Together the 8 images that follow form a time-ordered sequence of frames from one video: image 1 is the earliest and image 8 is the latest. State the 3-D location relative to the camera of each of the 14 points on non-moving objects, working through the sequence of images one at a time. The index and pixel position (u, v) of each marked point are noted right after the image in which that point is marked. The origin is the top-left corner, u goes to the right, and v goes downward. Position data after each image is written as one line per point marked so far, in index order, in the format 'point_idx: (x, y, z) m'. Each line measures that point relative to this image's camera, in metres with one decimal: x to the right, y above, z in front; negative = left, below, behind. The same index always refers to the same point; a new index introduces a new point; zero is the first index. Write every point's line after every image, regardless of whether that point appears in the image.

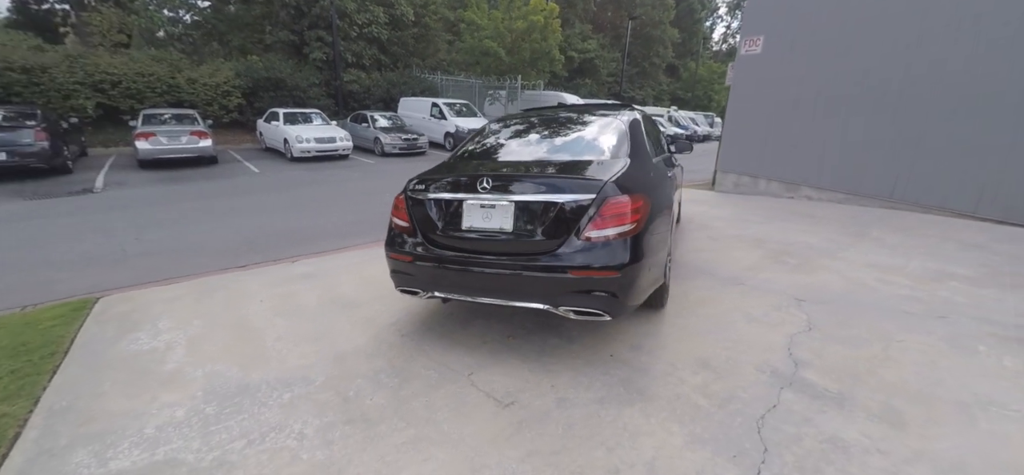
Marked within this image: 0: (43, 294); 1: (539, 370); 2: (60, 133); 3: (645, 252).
0: (-4.2, -0.5, +4.0) m
1: (+0.2, -0.8, +2.7) m
2: (-8.4, +2.0, +8.5) m
3: (+0.8, -0.1, +2.7) m
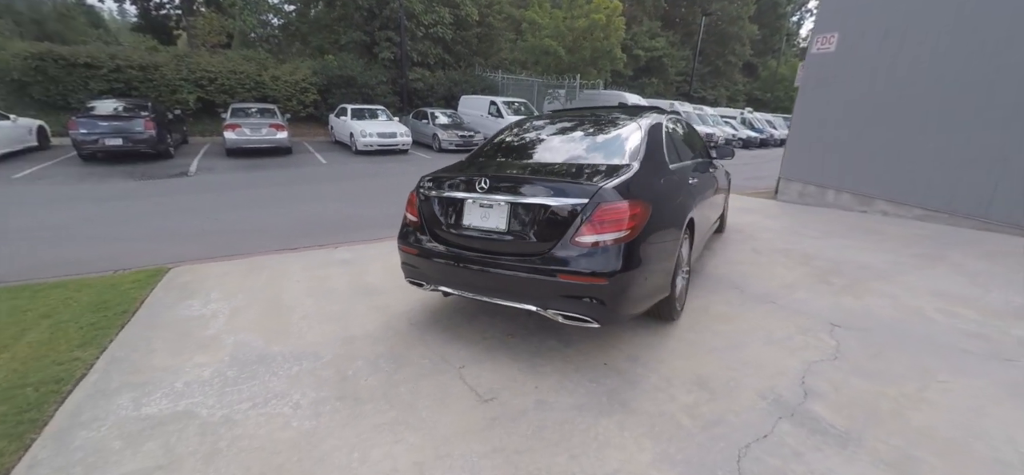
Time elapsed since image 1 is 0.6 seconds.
0: (-4.0, -0.2, +4.7) m
1: (+0.1, -0.8, +2.7) m
2: (-7.4, +2.4, +9.7) m
3: (+0.7, -0.1, +2.6) m
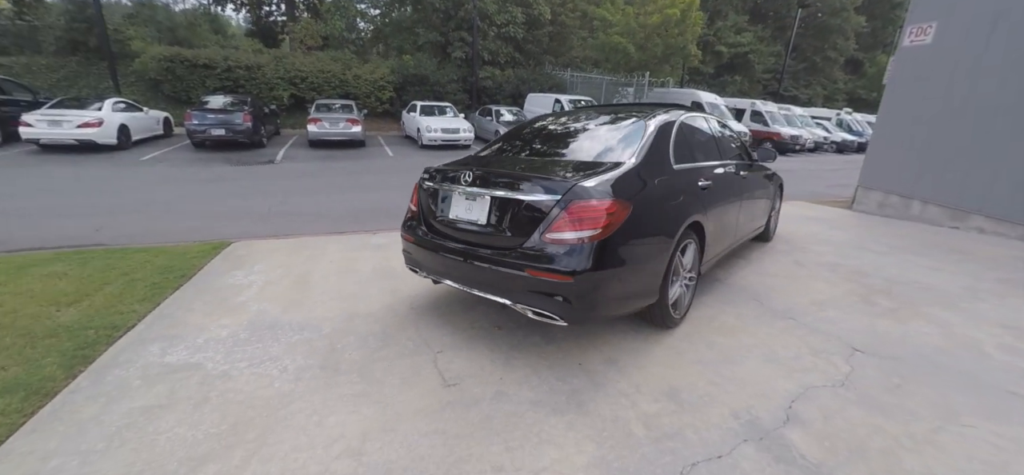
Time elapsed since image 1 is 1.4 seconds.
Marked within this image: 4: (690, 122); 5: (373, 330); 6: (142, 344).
0: (-3.7, 0.0, +5.4) m
1: (-0.1, -0.8, +2.8) m
2: (-6.0, +2.9, +10.9) m
3: (+0.6, -0.1, +2.6) m
4: (+1.4, +1.0, +3.8) m
5: (-1.0, -0.6, +3.2) m
6: (-2.4, -0.7, +2.9) m
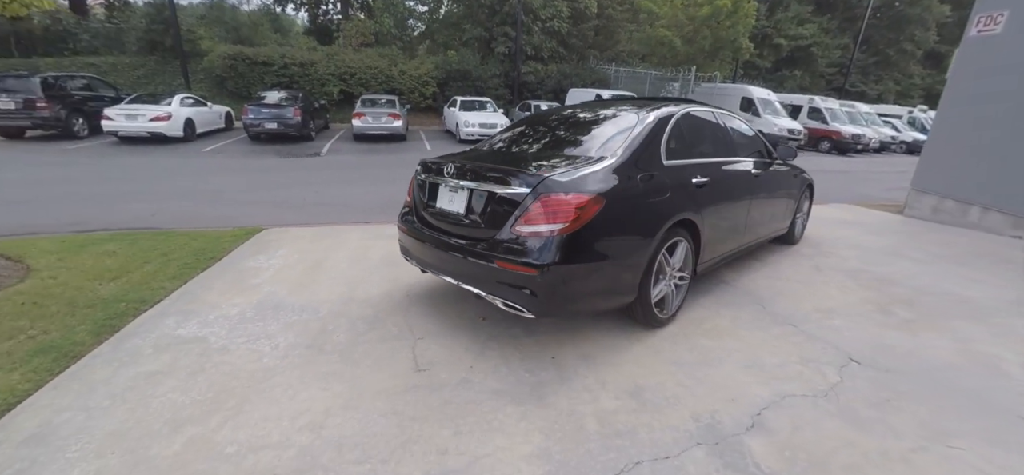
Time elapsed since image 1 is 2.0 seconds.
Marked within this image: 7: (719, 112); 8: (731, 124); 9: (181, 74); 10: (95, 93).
0: (-3.5, +0.2, +5.9) m
1: (-0.2, -0.7, +2.9) m
2: (-5.1, +3.2, +11.6) m
3: (+0.4, -0.1, +2.6) m
4: (+1.4, +1.0, +3.7) m
5: (-1.1, -0.6, +3.3) m
6: (-2.5, -0.5, +3.3) m
7: (+1.8, +1.1, +4.0) m
8: (+1.9, +1.0, +4.1) m
9: (-12.8, +6.2, +17.3) m
10: (-9.9, +3.4, +10.8) m
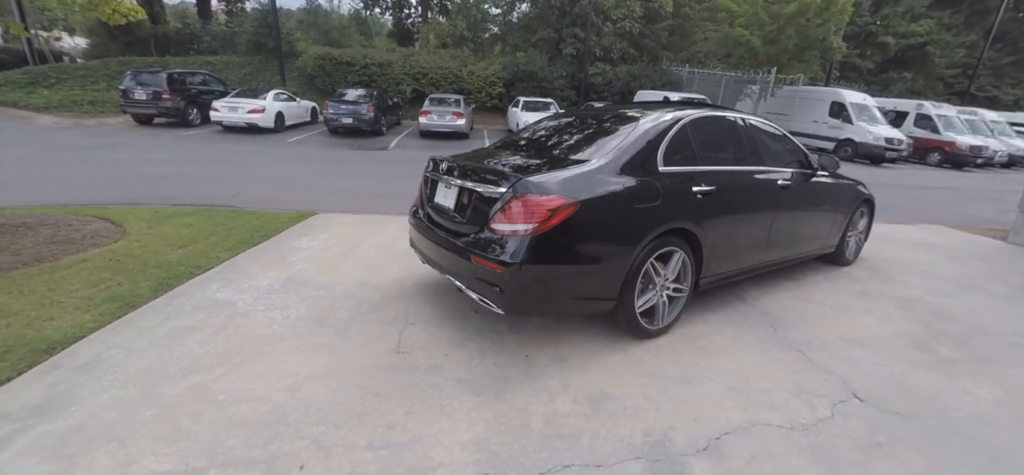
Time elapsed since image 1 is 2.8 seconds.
0: (-3.0, +0.5, +6.5) m
1: (-0.4, -0.7, +3.0) m
2: (-3.4, +3.5, +12.4) m
3: (+0.3, -0.1, +2.6) m
4: (+1.5, +0.9, +3.5) m
5: (-1.1, -0.5, +3.6) m
6: (-2.5, -0.4, +3.8) m
7: (+1.9, +1.0, +3.8) m
8: (+2.1, +0.9, +3.9) m
9: (-9.8, +7.0, +19.3) m
10: (-8.3, +4.1, +12.4) m
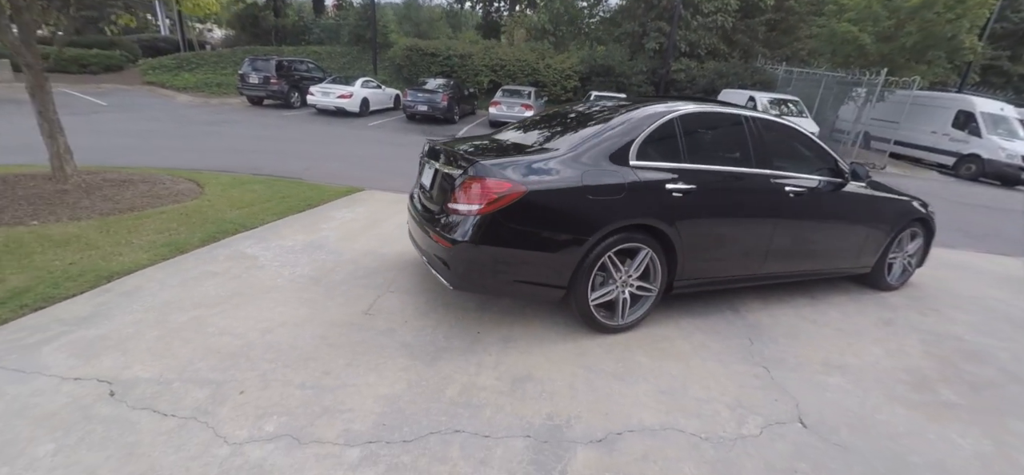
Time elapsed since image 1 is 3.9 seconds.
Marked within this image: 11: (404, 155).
0: (-2.4, +0.9, +7.2) m
1: (-0.6, -0.5, +3.3) m
2: (-1.4, +4.0, +13.0) m
3: (-0.1, 0.0, +2.7) m
4: (+1.5, +0.9, +3.4) m
5: (-1.2, -0.2, +4.0) m
6: (-2.6, 0.0, +4.4) m
7: (+1.9, +0.9, +3.6) m
8: (+2.1, +0.8, +3.6) m
9: (-6.0, +8.0, +20.9) m
10: (-6.1, +5.0, +13.9) m
11: (-2.1, +1.7, +9.4) m
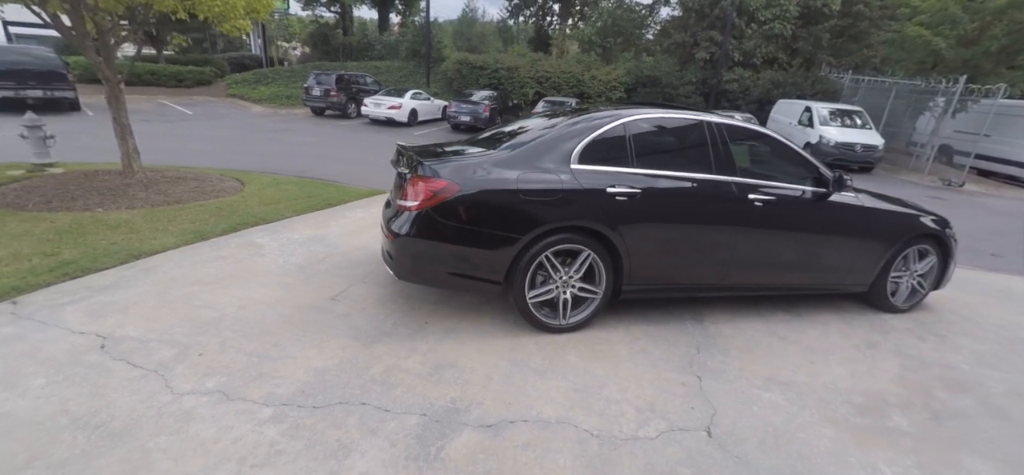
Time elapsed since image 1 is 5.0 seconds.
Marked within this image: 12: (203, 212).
0: (-2.1, +0.9, +7.7) m
1: (-1.0, -0.5, +3.5) m
2: (-0.2, +3.8, +13.3) m
3: (-0.5, 0.0, +2.9) m
4: (+1.2, +0.8, +3.4) m
5: (-1.5, -0.2, +4.3) m
6: (-2.7, +0.1, +5.0) m
7: (+1.6, +0.9, +3.5) m
8: (+1.8, +0.8, +3.5) m
9: (-3.4, +7.8, +21.9) m
10: (-4.6, +4.9, +15.0) m
11: (-1.5, +1.6, +9.8) m
12: (-3.5, +0.3, +5.2) m
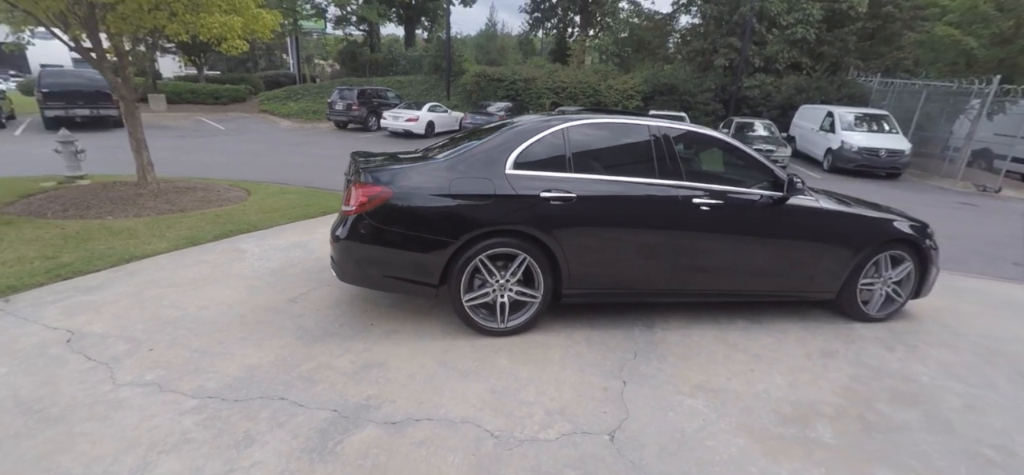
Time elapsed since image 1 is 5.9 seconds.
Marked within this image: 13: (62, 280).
0: (-2.2, +0.7, +7.9) m
1: (-1.4, -0.5, +3.7) m
2: (+0.3, +3.5, +13.5) m
3: (-0.9, 0.0, +3.0) m
4: (+0.8, +0.8, +3.3) m
5: (-1.8, -0.3, +4.5) m
6: (-3.0, 0.0, +5.2) m
7: (+1.3, +0.8, +3.4) m
8: (+1.4, +0.7, +3.4) m
9: (-2.1, +7.3, +22.4) m
10: (-4.0, +4.6, +15.5) m
11: (-1.3, +1.4, +10.0) m
12: (-3.7, +0.2, +5.5) m
13: (-3.8, -0.4, +3.9) m
